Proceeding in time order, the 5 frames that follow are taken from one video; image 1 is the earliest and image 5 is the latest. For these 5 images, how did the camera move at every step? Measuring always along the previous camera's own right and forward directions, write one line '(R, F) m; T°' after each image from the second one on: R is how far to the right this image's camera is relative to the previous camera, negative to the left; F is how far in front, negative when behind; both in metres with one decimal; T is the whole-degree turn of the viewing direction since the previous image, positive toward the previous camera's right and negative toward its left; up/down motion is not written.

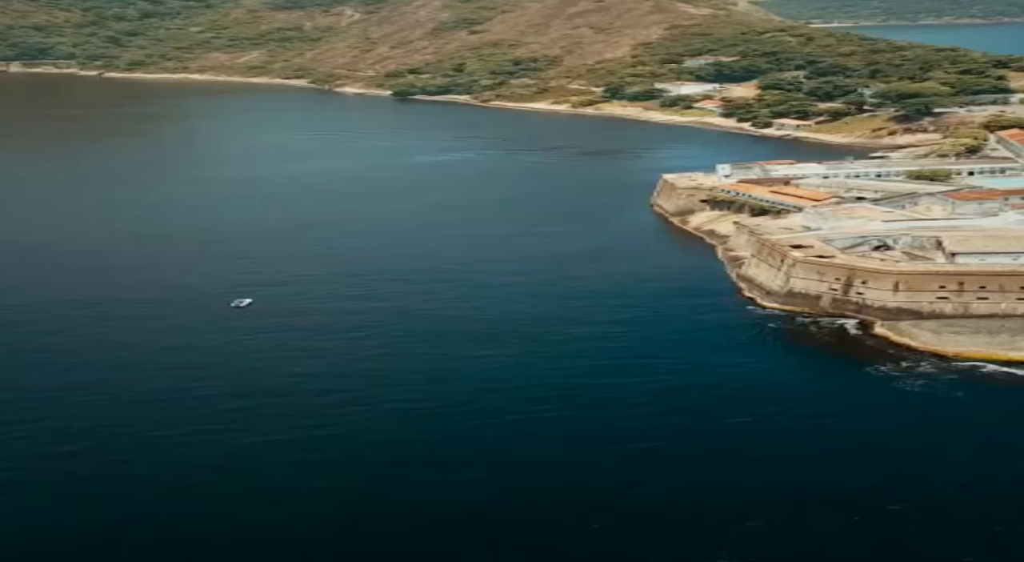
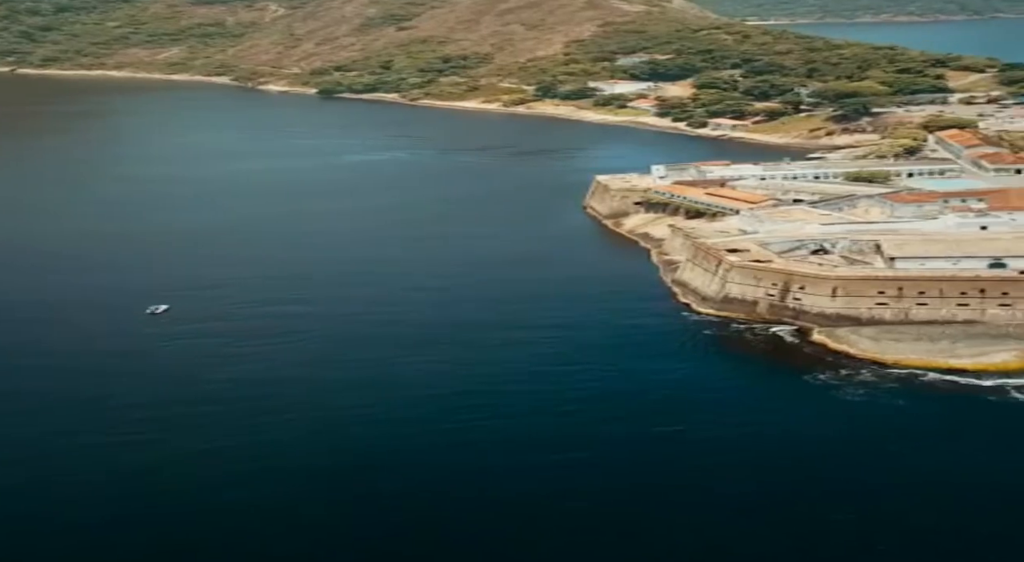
(-4.8, -0.5) m; +7°
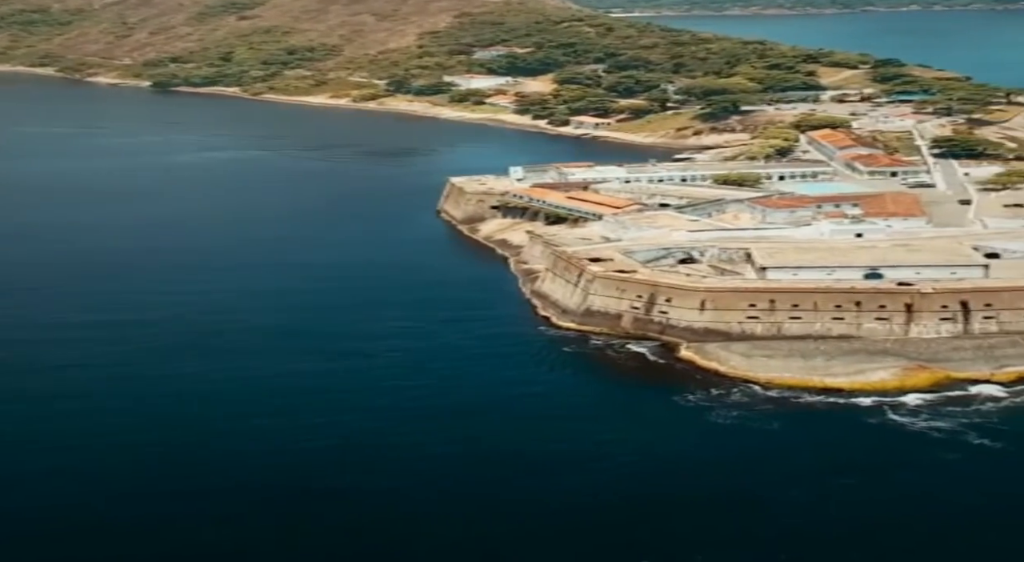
(+1.3, +4.7) m; +6°
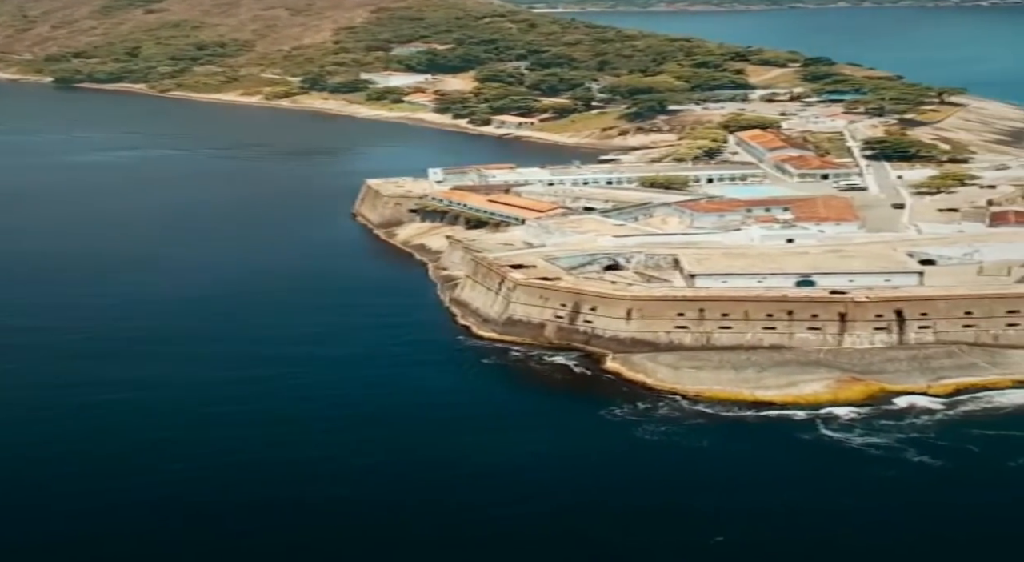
(+0.5, +2.3) m; +3°
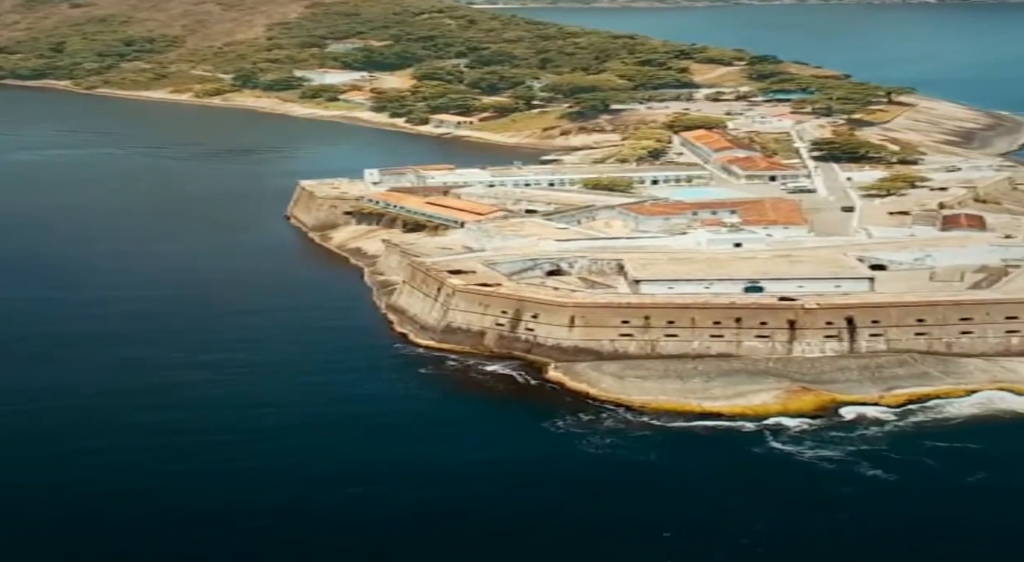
(+0.3, +1.6) m; +3°
